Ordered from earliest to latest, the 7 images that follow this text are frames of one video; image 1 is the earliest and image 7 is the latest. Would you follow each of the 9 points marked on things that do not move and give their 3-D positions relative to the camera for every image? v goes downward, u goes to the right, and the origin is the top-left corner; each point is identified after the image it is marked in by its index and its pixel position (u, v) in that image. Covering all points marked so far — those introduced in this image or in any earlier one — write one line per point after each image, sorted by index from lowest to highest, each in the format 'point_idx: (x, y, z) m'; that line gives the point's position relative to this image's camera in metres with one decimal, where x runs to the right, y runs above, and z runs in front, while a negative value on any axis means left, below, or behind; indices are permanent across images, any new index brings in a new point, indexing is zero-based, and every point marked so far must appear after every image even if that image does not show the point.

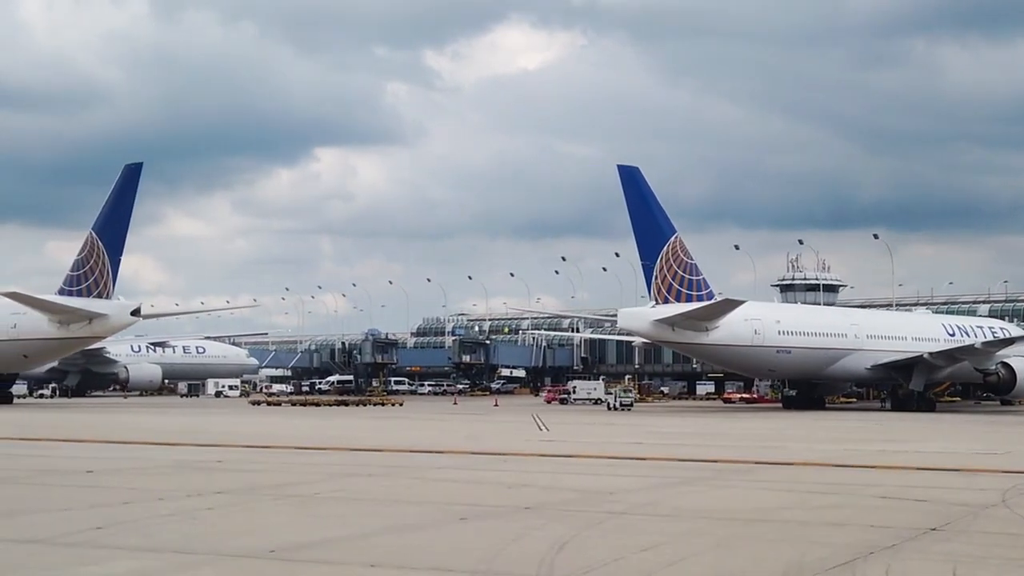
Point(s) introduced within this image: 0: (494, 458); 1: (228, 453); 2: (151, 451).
0: (-0.2, -2.3, +15.8) m
1: (-4.3, -2.5, +17.2) m
2: (-5.7, -2.6, +18.1) m
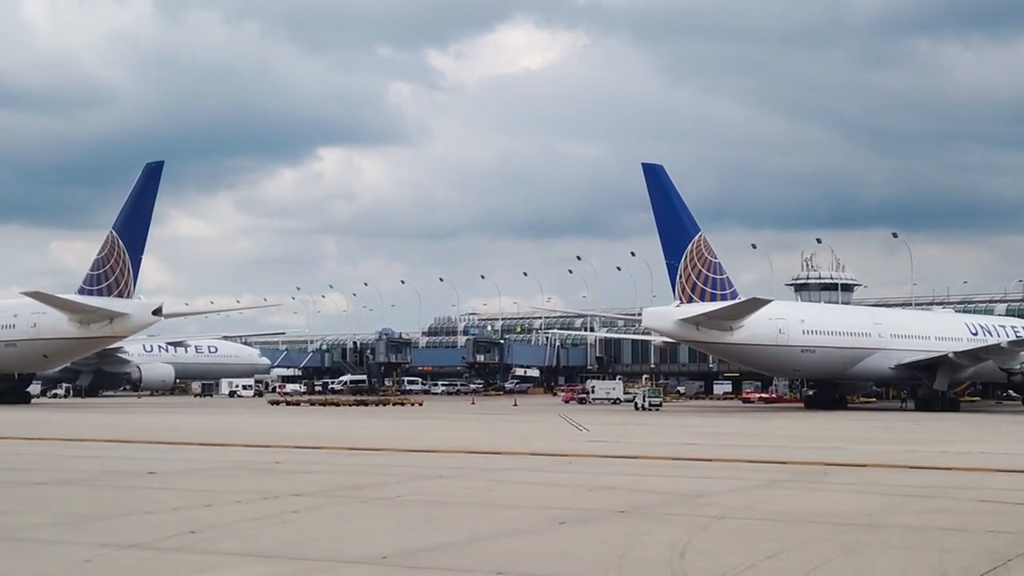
0: (+0.6, -2.3, +15.5) m
1: (-3.4, -2.5, +16.9) m
2: (-4.9, -2.6, +17.9) m
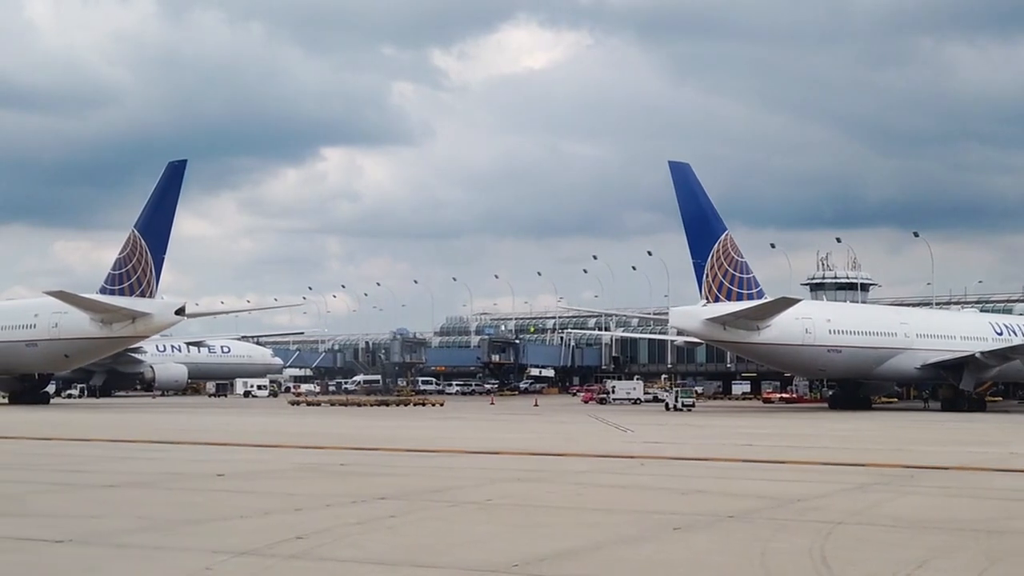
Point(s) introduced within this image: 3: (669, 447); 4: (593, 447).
0: (+1.5, -2.3, +15.2) m
1: (-2.5, -2.4, +16.6) m
2: (-4.0, -2.5, +17.6) m
3: (+2.7, -2.7, +19.6) m
4: (+1.4, -2.7, +19.6) m
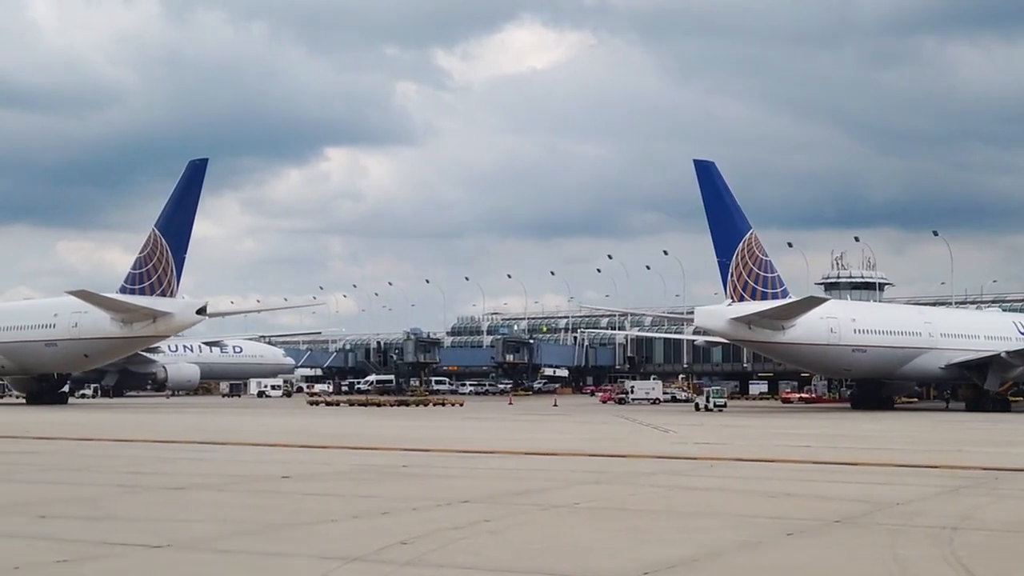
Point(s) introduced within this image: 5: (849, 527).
0: (+2.3, -2.3, +14.9) m
1: (-1.7, -2.4, +16.3) m
2: (-3.1, -2.5, +17.3) m
3: (+3.5, -2.7, +19.3) m
4: (+2.2, -2.7, +19.3) m
5: (+2.6, -1.9, +8.9) m
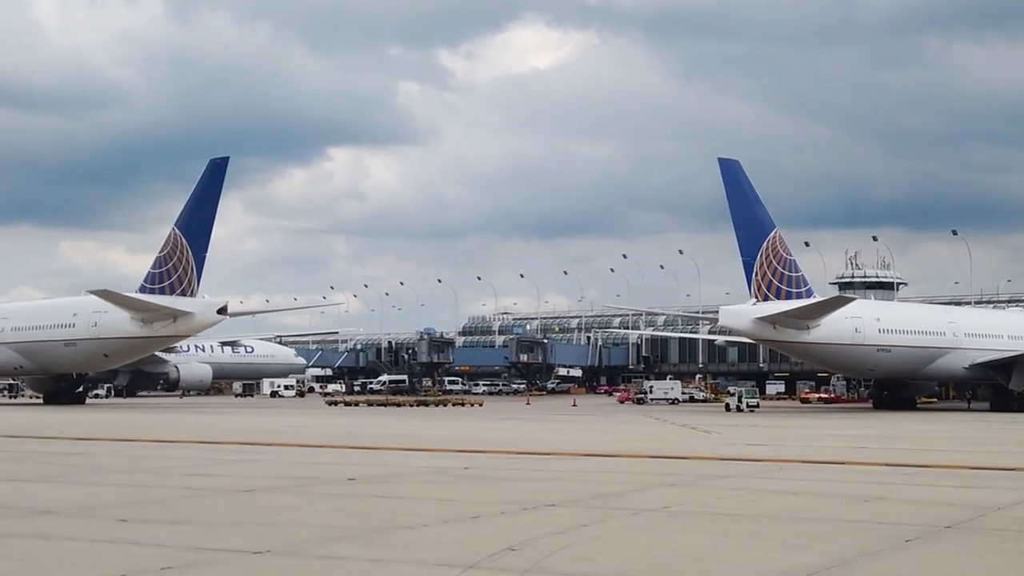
0: (+3.1, -2.3, +14.6) m
1: (-0.9, -2.4, +16.0) m
2: (-2.3, -2.5, +17.0) m
3: (+4.3, -2.7, +19.0) m
4: (+3.0, -2.7, +19.0) m
5: (+3.4, -1.9, +8.6) m
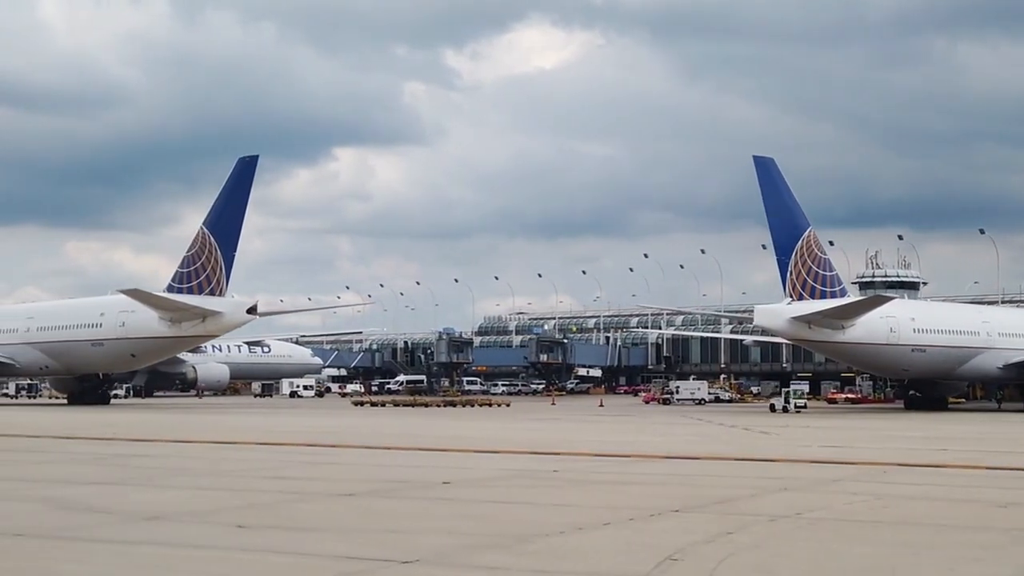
0: (+4.2, -2.2, +14.2) m
1: (+0.2, -2.4, +15.7) m
2: (-1.2, -2.5, +16.6) m
3: (+5.4, -2.7, +18.6) m
4: (+4.1, -2.6, +18.6) m
5: (+4.5, -1.8, +8.2) m
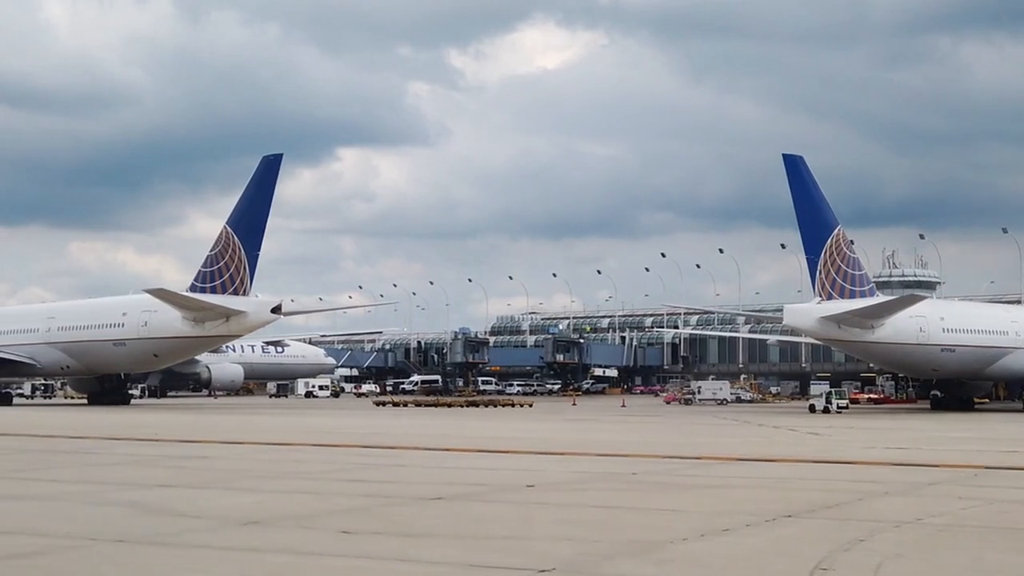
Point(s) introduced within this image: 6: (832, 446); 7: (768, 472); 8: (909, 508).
0: (+5.1, -2.2, +13.9) m
1: (+1.1, -2.3, +15.3) m
2: (-0.3, -2.4, +16.3) m
3: (+6.4, -2.6, +18.3) m
4: (+5.0, -2.6, +18.2) m
5: (+5.4, -1.8, +7.8) m
6: (+5.6, -2.7, +19.9) m
7: (+3.0, -2.2, +13.6) m
8: (+3.5, -1.9, +10.1) m
